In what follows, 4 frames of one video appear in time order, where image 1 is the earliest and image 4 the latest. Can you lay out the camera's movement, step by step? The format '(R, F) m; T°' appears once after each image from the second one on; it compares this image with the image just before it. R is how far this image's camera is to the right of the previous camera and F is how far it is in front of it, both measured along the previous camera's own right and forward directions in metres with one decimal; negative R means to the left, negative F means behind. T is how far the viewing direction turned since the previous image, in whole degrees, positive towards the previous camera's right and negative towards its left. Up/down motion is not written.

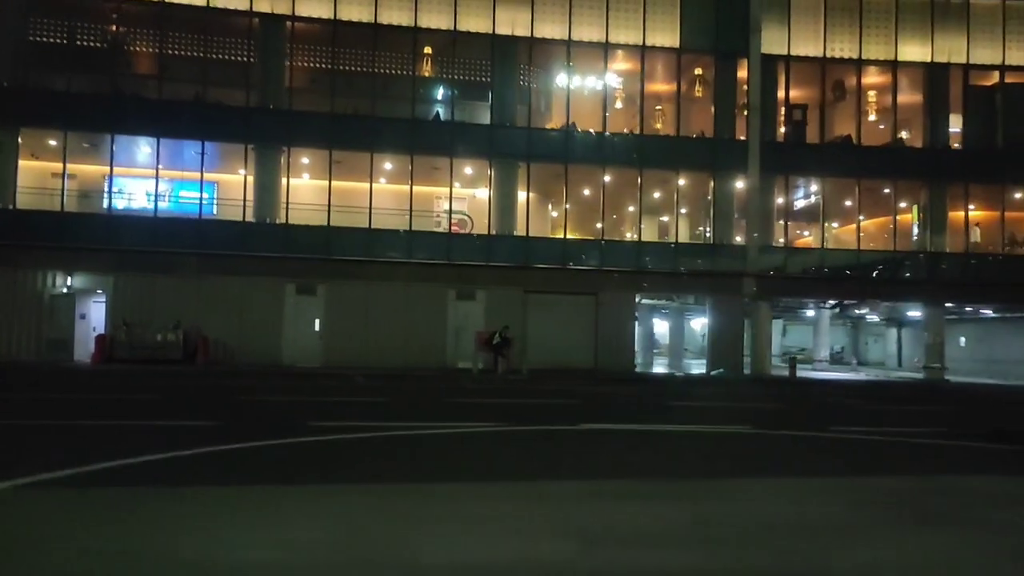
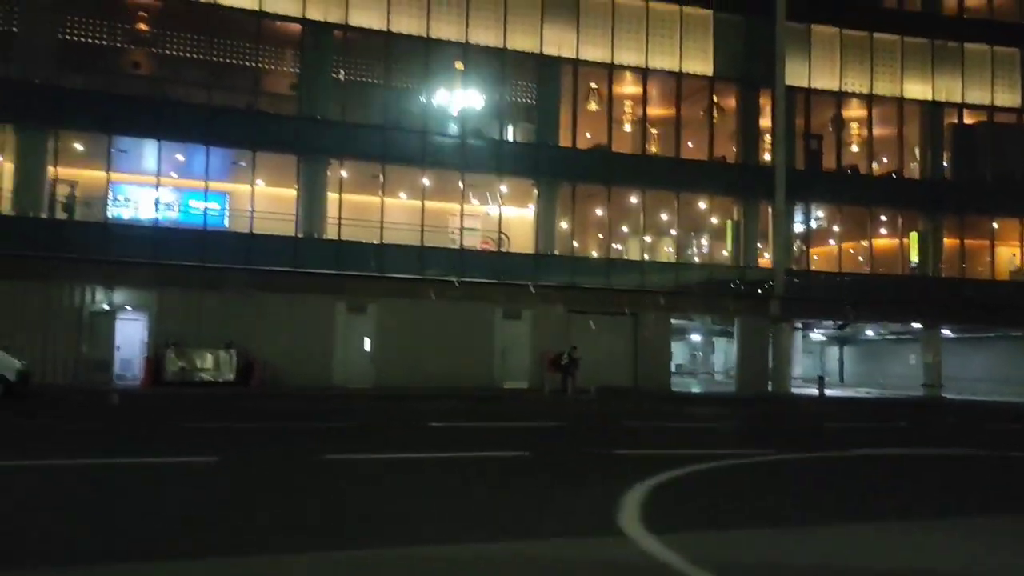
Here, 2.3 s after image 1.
(-6.5, +0.6) m; +8°
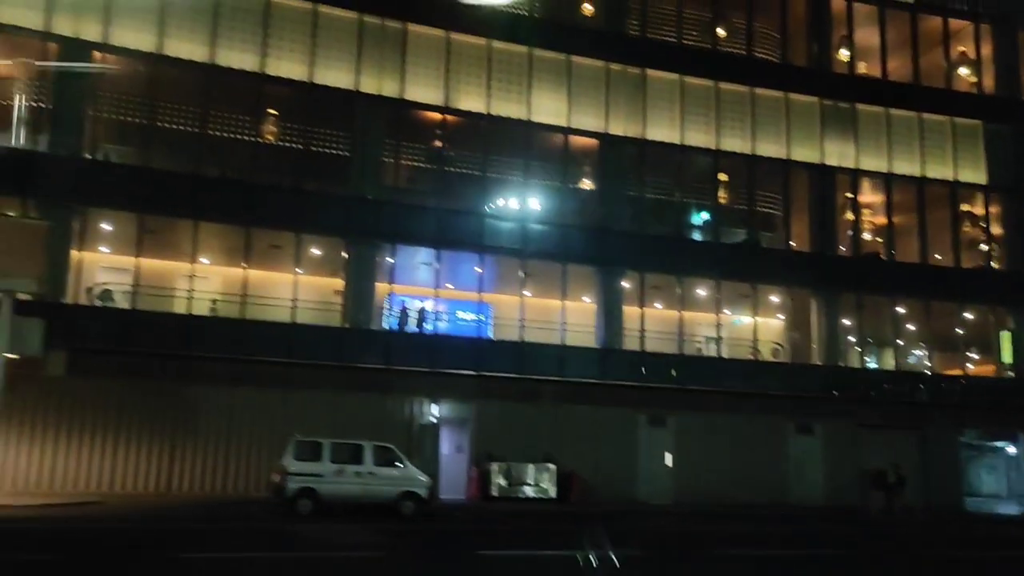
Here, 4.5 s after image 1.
(-8.1, +0.1) m; -4°
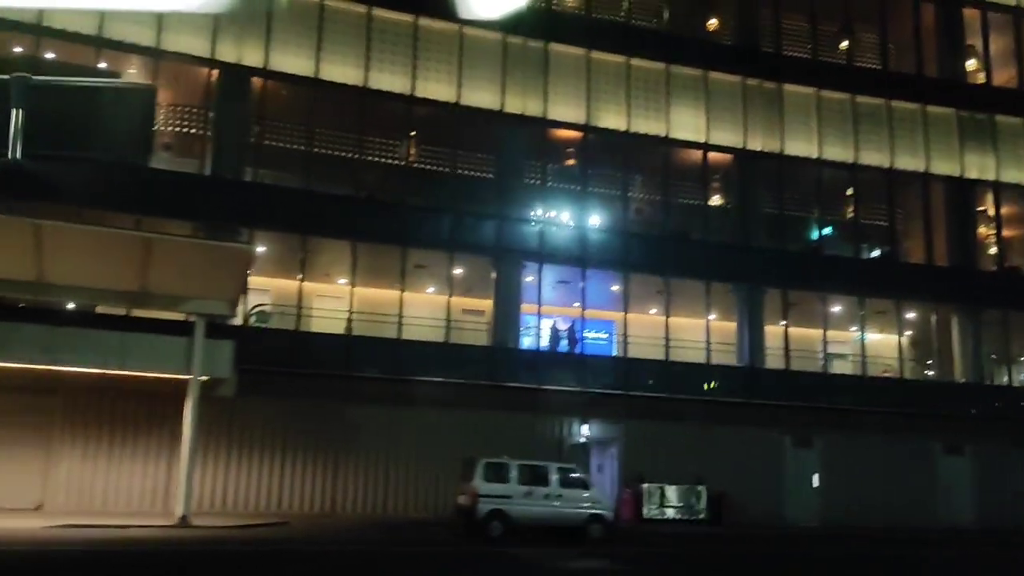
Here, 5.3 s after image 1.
(-3.0, +0.1) m; -3°
